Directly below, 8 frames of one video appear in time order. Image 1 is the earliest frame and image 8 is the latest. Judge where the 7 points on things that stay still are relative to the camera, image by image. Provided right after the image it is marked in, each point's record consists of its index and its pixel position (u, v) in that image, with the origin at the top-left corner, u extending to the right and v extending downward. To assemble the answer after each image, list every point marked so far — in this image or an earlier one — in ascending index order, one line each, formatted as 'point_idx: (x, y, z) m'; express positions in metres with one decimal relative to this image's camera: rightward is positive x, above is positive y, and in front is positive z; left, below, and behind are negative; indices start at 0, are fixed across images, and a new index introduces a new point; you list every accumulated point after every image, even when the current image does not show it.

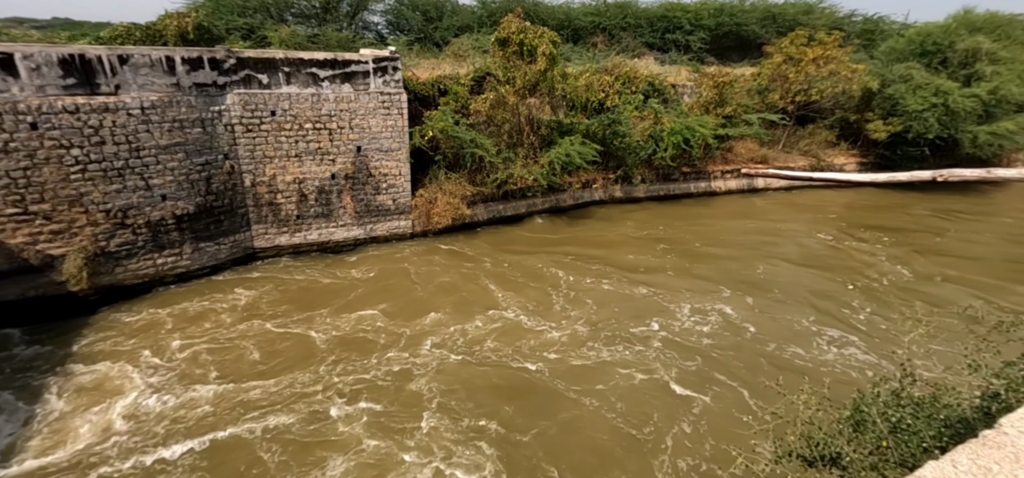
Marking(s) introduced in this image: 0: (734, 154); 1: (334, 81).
0: (+5.9, +2.3, +14.0) m
1: (-3.6, +3.1, +10.5) m
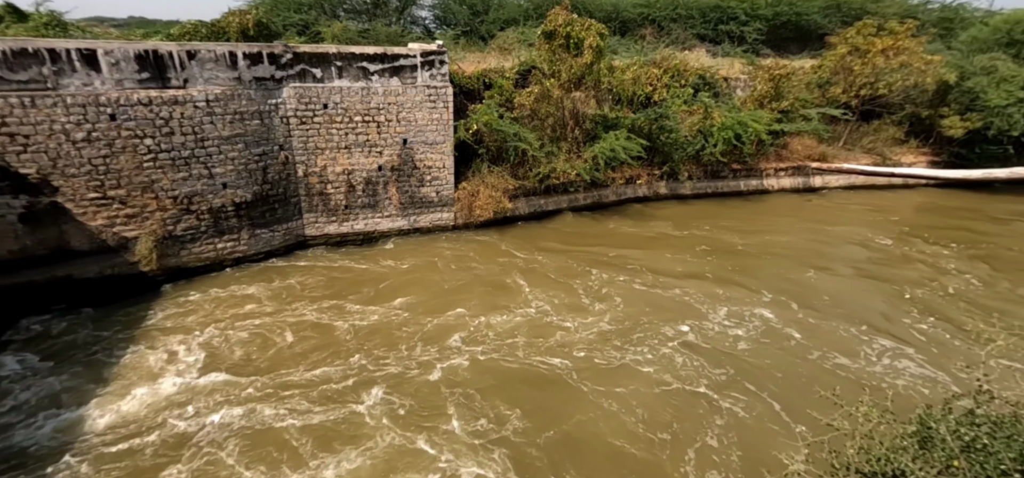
0: (+7.0, +2.2, +13.2) m
1: (-2.7, +3.3, +10.7) m
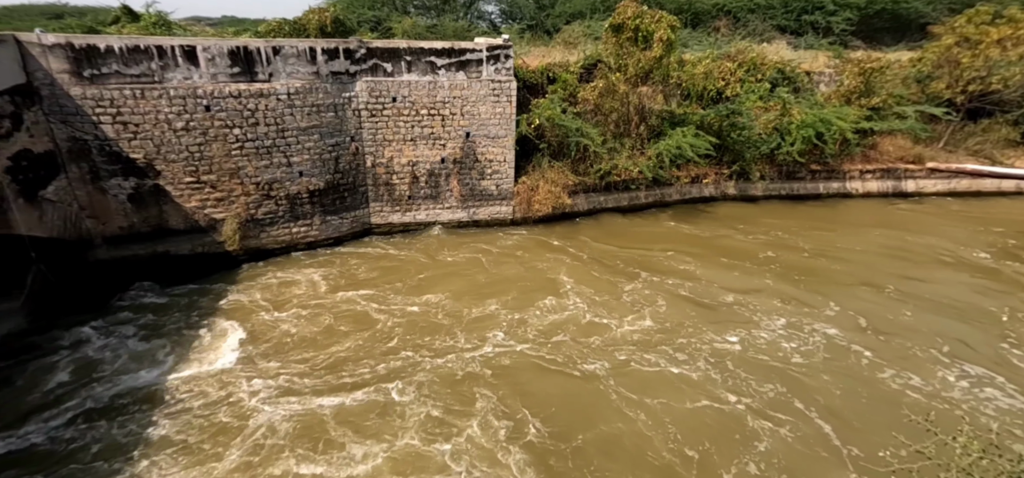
0: (+8.4, +2.0, +12.1) m
1: (-1.5, +3.5, +10.9) m
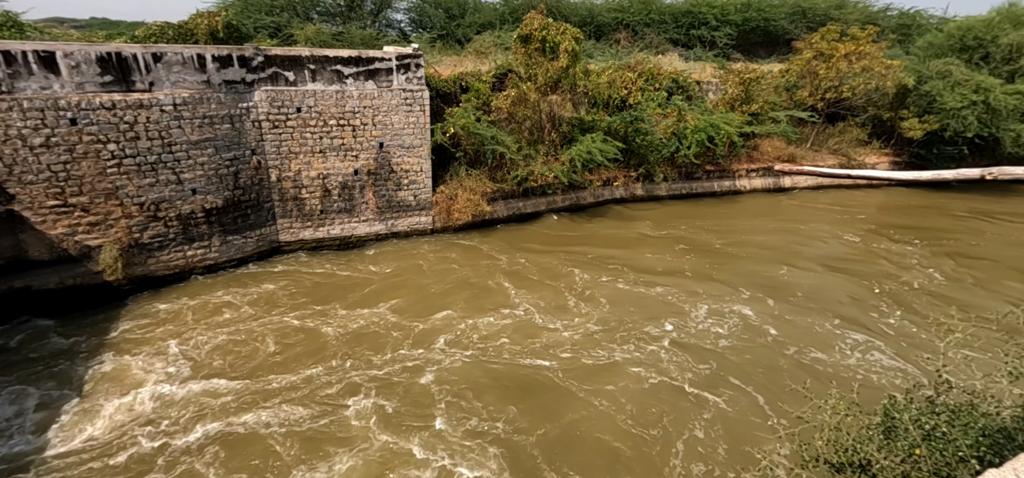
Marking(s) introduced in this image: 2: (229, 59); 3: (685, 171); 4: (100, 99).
0: (+6.4, +2.3, +13.6) m
1: (-3.2, +3.2, +10.6) m
2: (-5.1, +3.2, +9.4) m
3: (+4.4, +1.7, +13.3) m
4: (-6.6, +2.2, +8.4) m
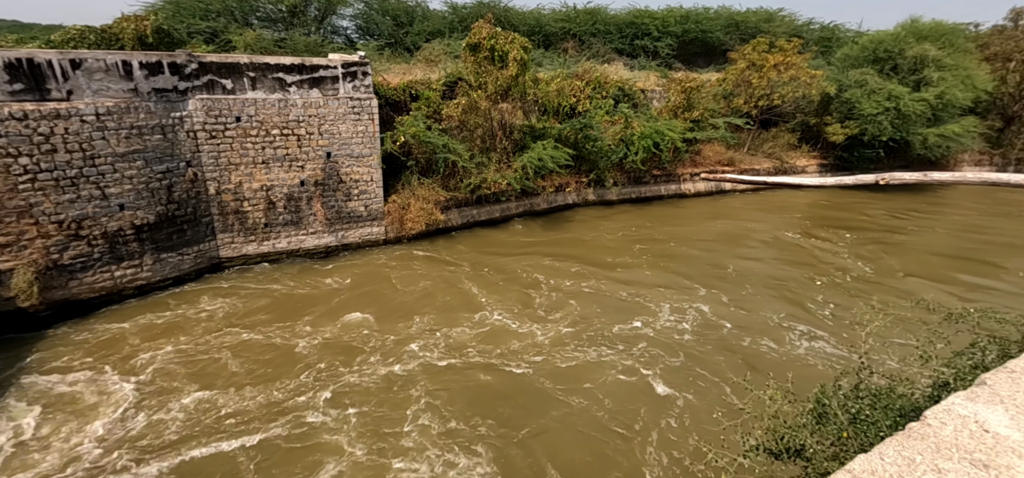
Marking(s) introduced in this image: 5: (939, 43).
0: (+5.2, +2.2, +14.3) m
1: (-4.1, +3.0, +10.3) m
2: (-5.8, +2.9, +8.9) m
3: (+3.2, +1.6, +13.7) m
4: (-7.2, +1.9, +7.7) m
5: (+11.3, +5.2, +13.9) m
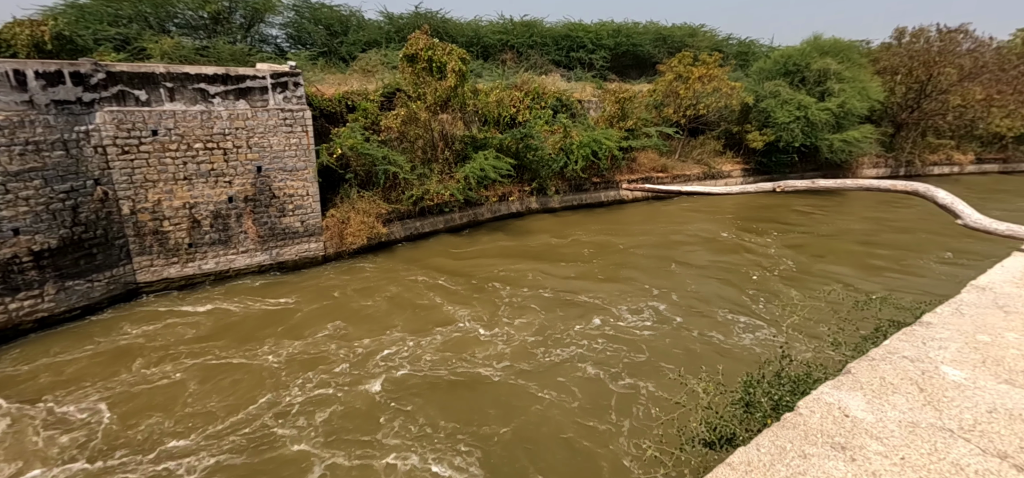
0: (+3.5, +2.1, +14.9) m
1: (-5.1, +2.7, +9.7) m
2: (-6.7, +2.6, +8.1) m
3: (+1.7, +1.5, +14.1) m
4: (-7.9, +1.6, +6.7) m
5: (+9.6, +5.3, +15.4) m
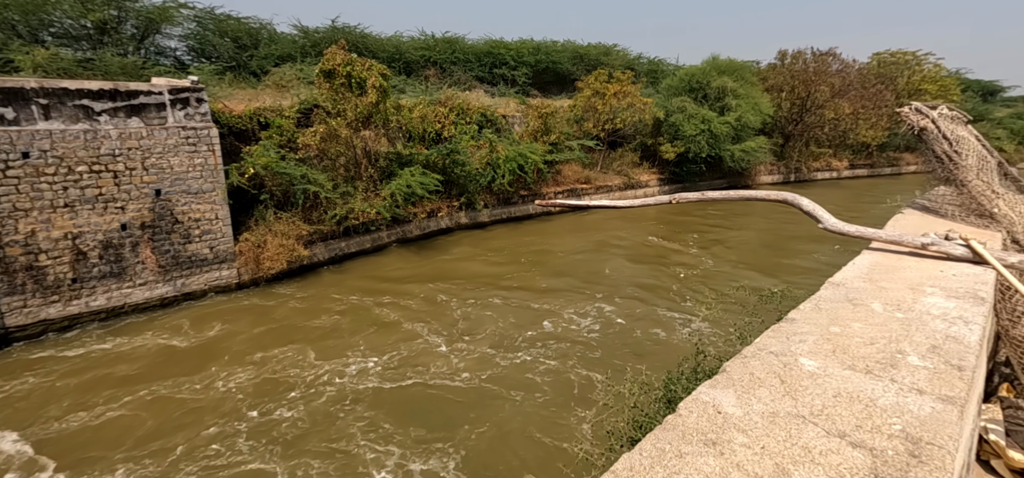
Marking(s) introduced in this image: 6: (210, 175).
0: (+1.4, +1.8, +15.3) m
1: (-6.3, +2.2, +8.7) m
2: (-7.5, +2.1, +6.8) m
3: (-0.3, +1.1, +14.1) m
4: (-8.4, +1.2, +5.3) m
5: (+7.1, +5.2, +16.9) m
6: (-5.5, +1.3, +9.8) m
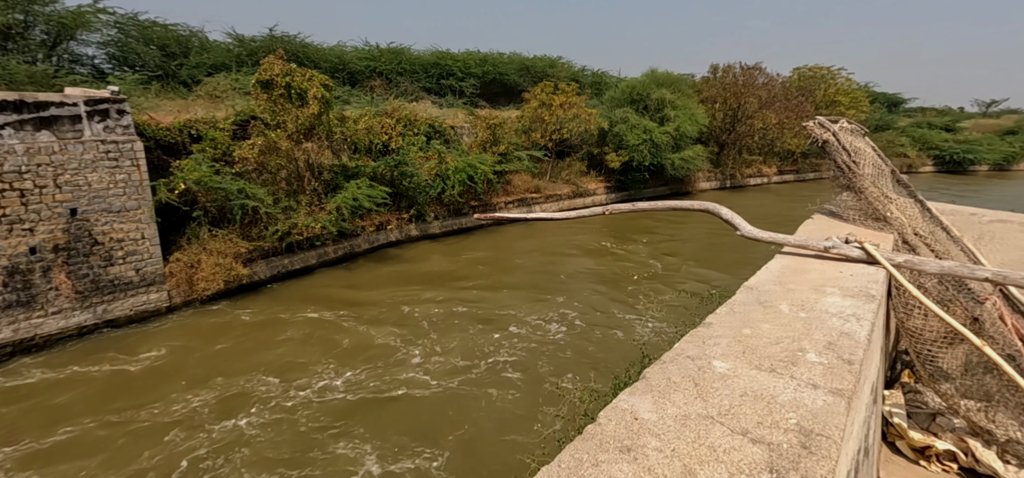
0: (-0.1, +1.4, +15.2) m
1: (-7.0, +1.9, +7.9) m
2: (-8.0, +1.9, +5.9) m
3: (-1.6, +0.8, +13.9) m
4: (-8.7, +0.9, +4.2) m
5: (+5.3, +5.0, +17.6) m
6: (-6.3, +1.0, +9.1) m
